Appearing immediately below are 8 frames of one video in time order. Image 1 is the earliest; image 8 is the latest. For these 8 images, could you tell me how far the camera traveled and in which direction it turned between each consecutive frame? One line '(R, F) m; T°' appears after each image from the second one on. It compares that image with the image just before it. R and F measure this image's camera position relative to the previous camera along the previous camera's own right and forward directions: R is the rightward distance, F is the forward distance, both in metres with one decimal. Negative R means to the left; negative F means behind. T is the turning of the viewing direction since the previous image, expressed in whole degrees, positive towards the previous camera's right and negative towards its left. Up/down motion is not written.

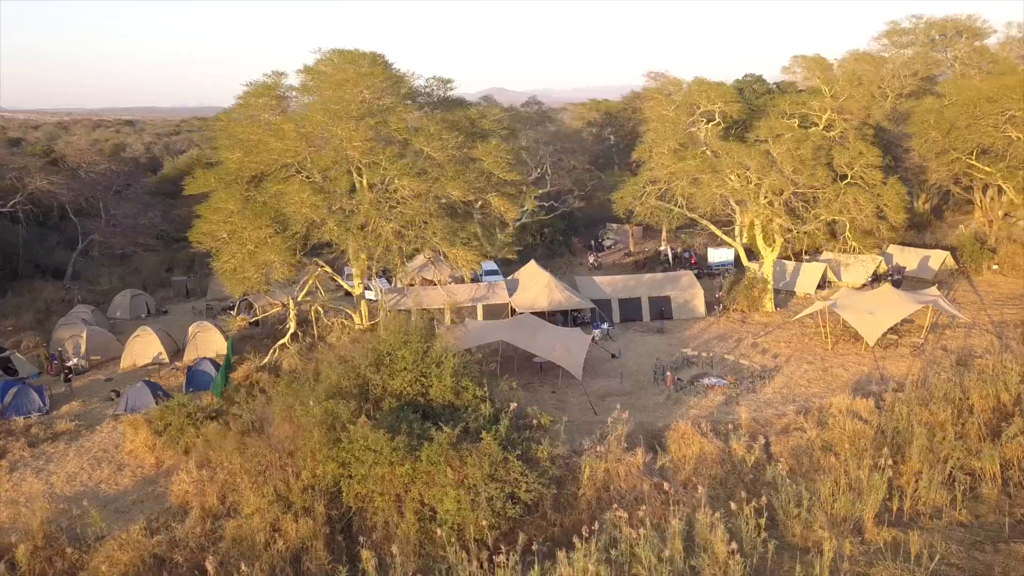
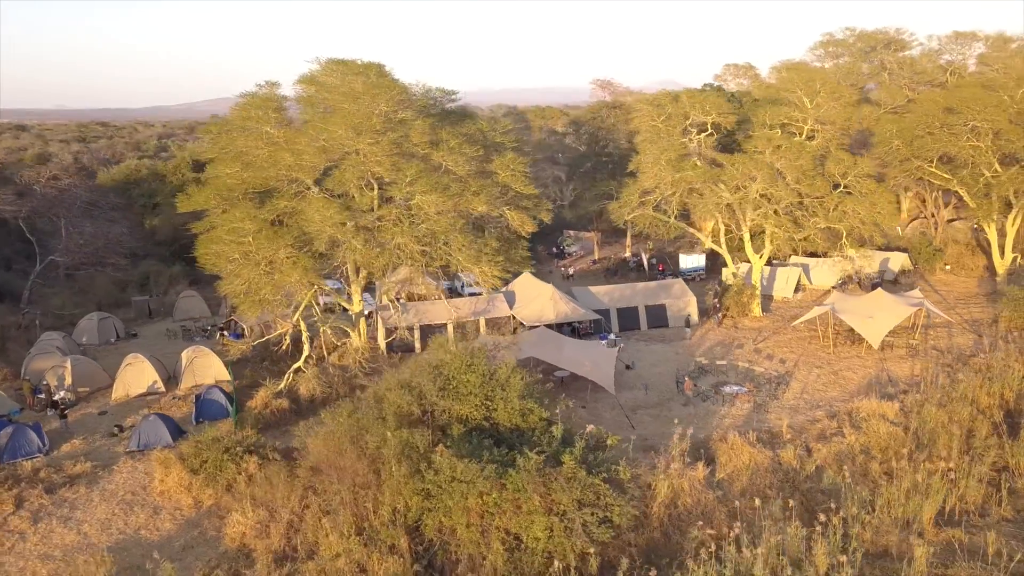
(-2.2, +0.3) m; +7°
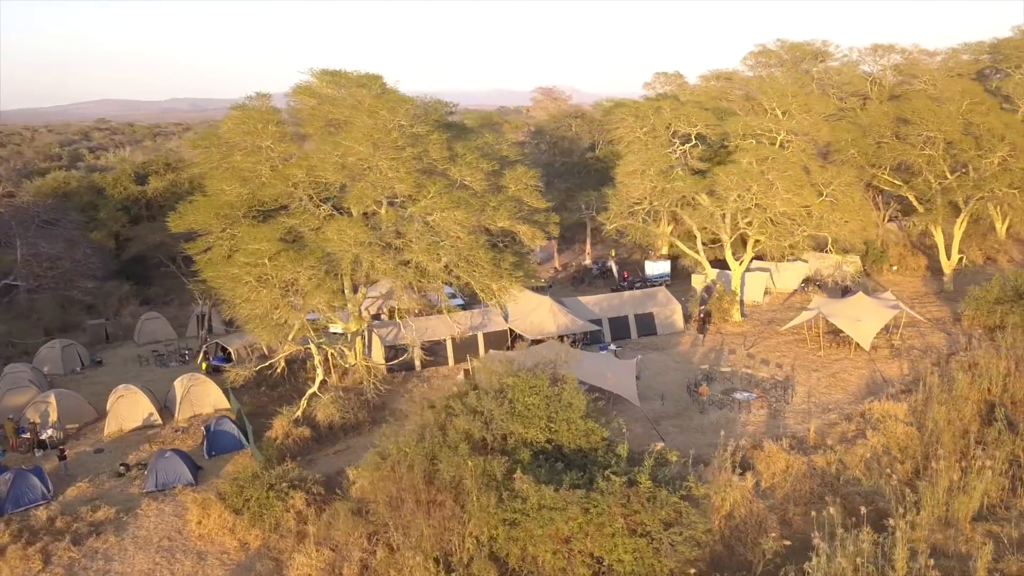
(-2.1, +0.3) m; +7°
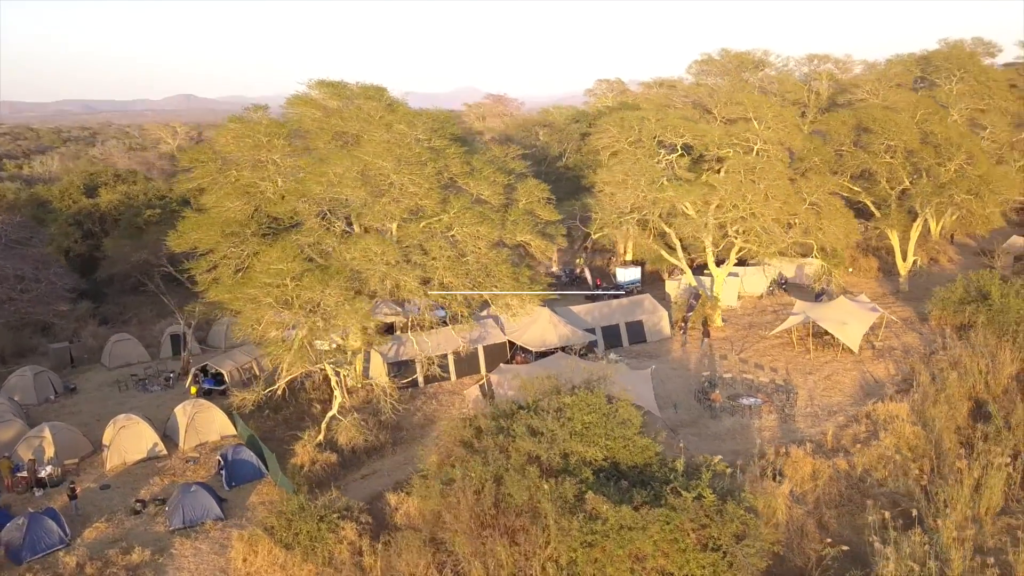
(-1.8, +0.2) m; +6°
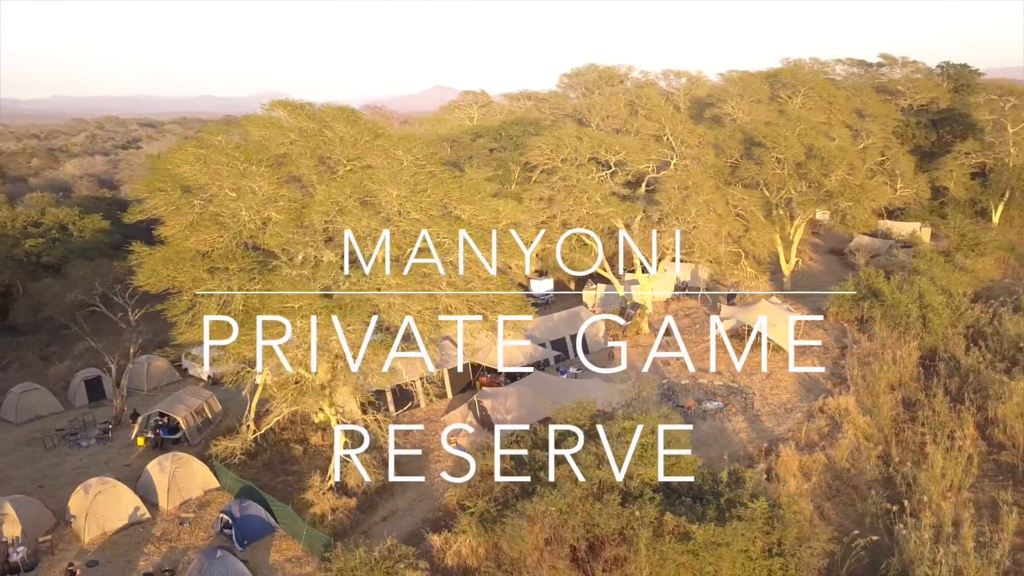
(-3.1, +0.4) m; +13°
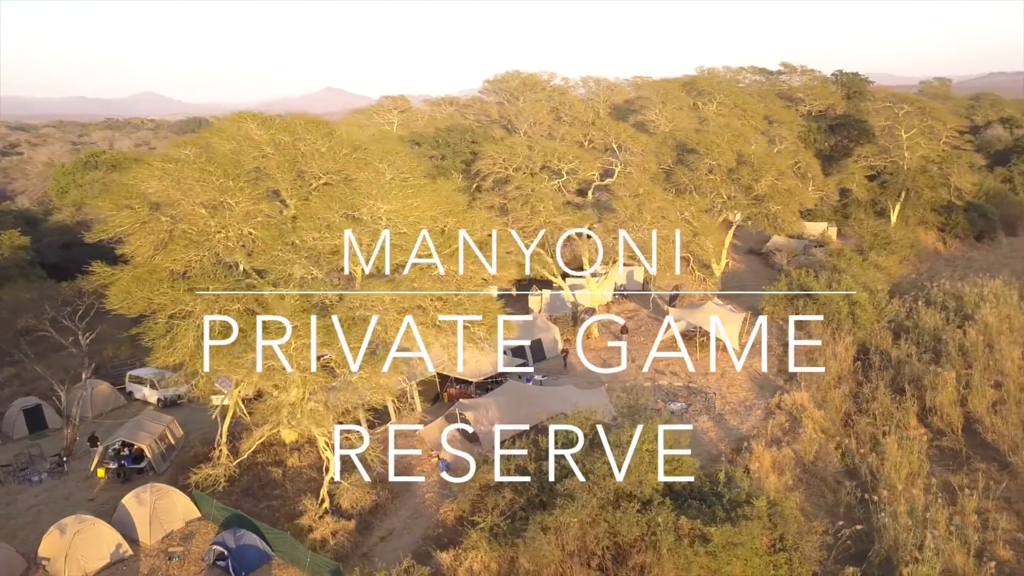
(-1.4, 0.0) m; +7°
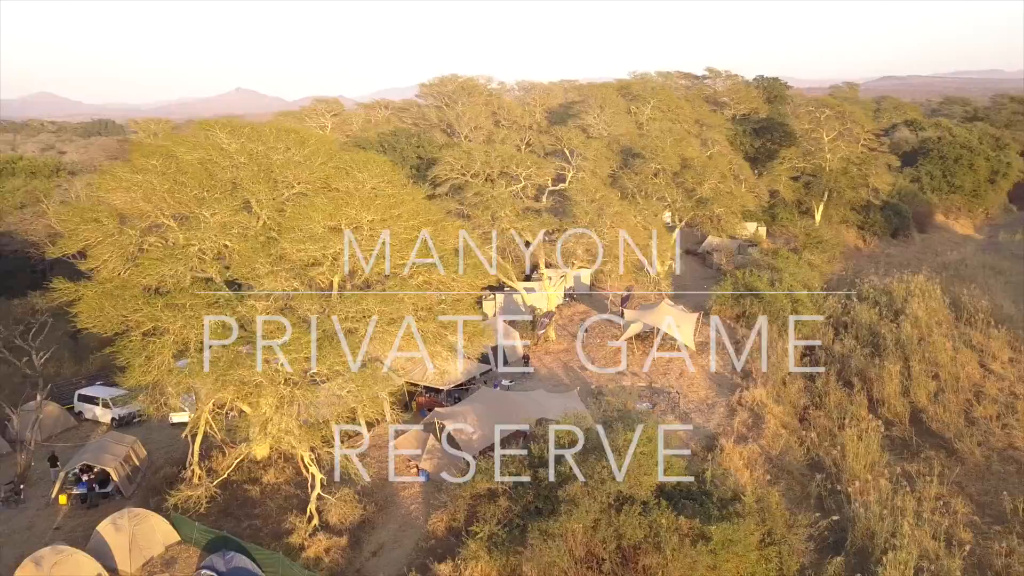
(-1.0, 0.0) m; +6°
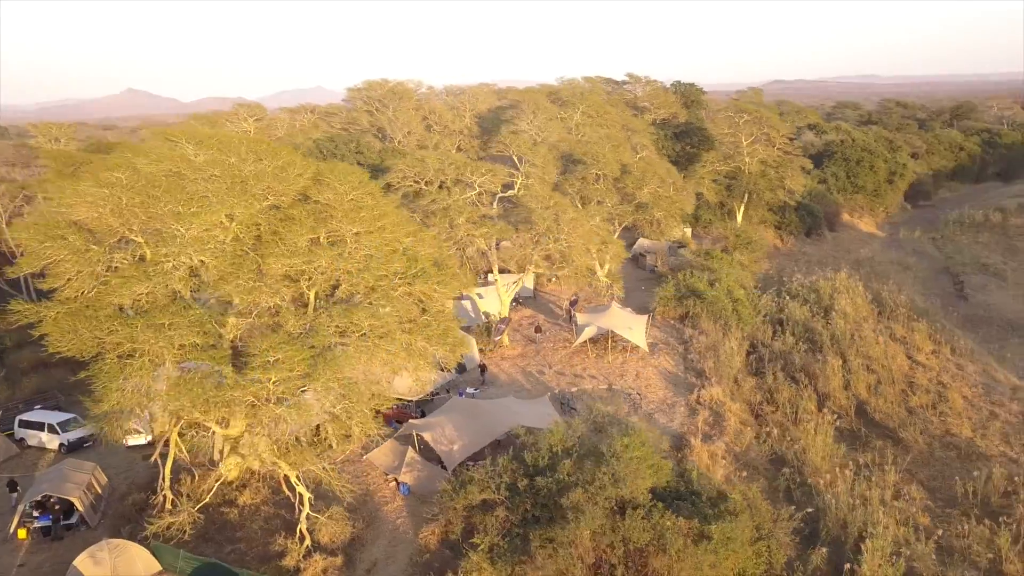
(-1.2, 0.0) m; +6°
